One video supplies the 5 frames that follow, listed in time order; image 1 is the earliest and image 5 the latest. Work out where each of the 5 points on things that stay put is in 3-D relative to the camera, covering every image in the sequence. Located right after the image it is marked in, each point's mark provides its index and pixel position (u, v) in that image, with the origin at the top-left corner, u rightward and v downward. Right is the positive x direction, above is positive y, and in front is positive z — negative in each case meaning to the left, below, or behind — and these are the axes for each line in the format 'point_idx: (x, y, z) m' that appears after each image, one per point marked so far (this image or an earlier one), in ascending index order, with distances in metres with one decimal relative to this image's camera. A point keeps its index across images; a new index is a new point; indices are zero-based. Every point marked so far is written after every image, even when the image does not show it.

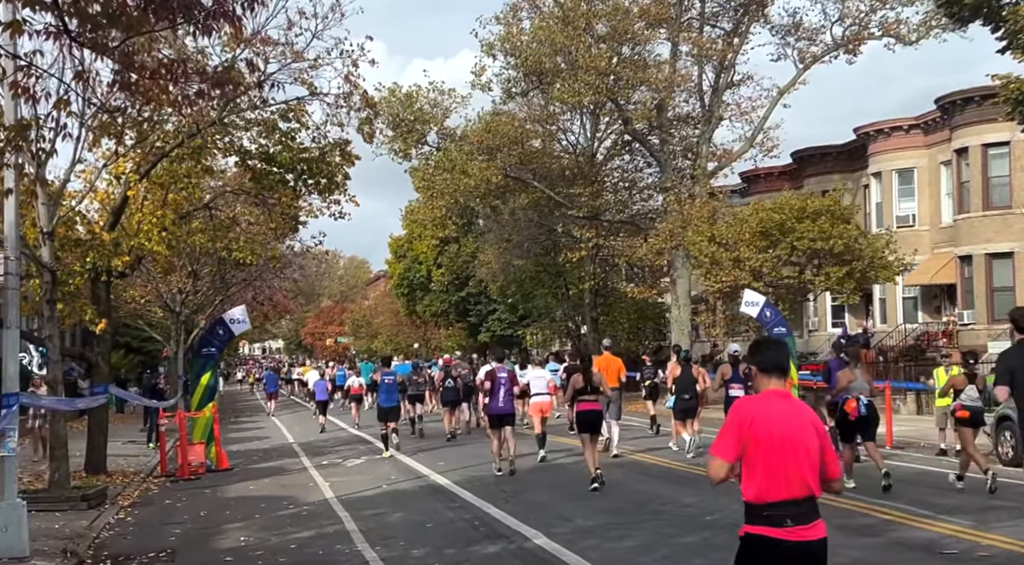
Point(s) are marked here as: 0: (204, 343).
0: (-5.9, -1.1, +17.2) m
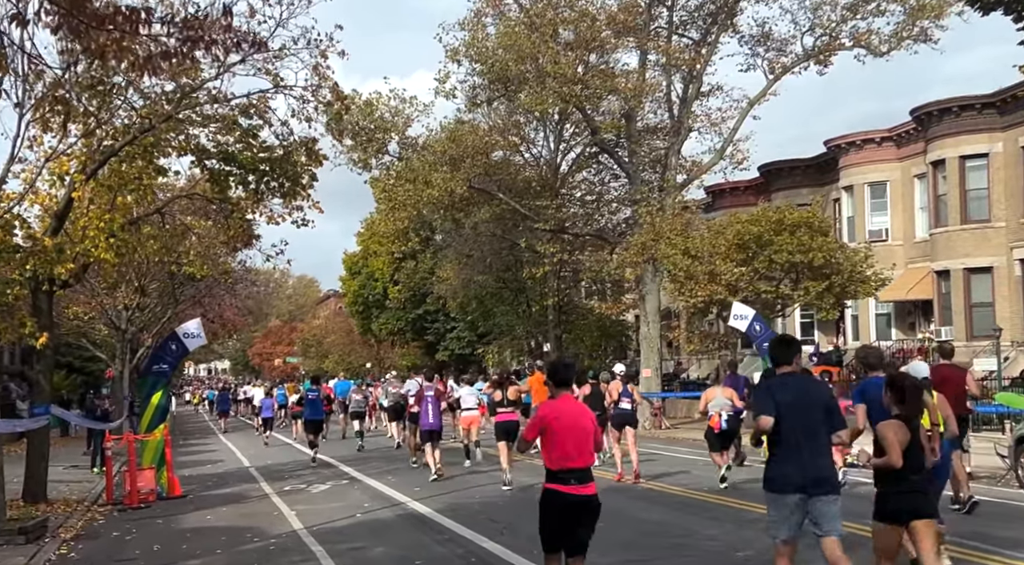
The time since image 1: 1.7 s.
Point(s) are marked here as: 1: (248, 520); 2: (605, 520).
0: (-6.3, -1.3, +15.8) m
1: (-3.6, -3.2, +12.2) m
2: (+1.1, -2.7, +10.2) m
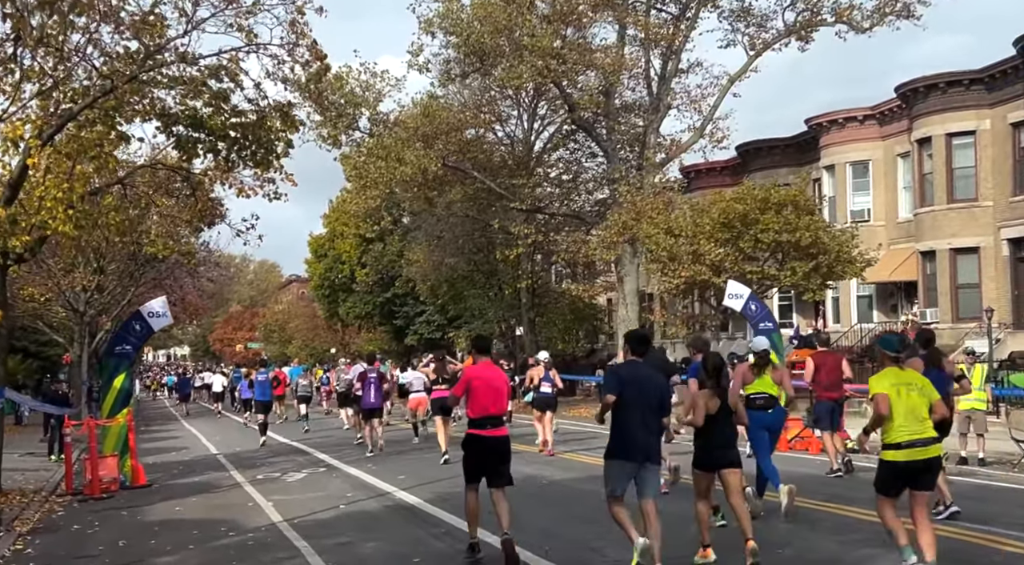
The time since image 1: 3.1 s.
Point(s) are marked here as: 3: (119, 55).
0: (-6.5, -0.9, +14.8) m
1: (-3.7, -2.9, +11.3) m
2: (+1.1, -2.4, +9.5) m
3: (-5.7, +3.3, +13.2) m
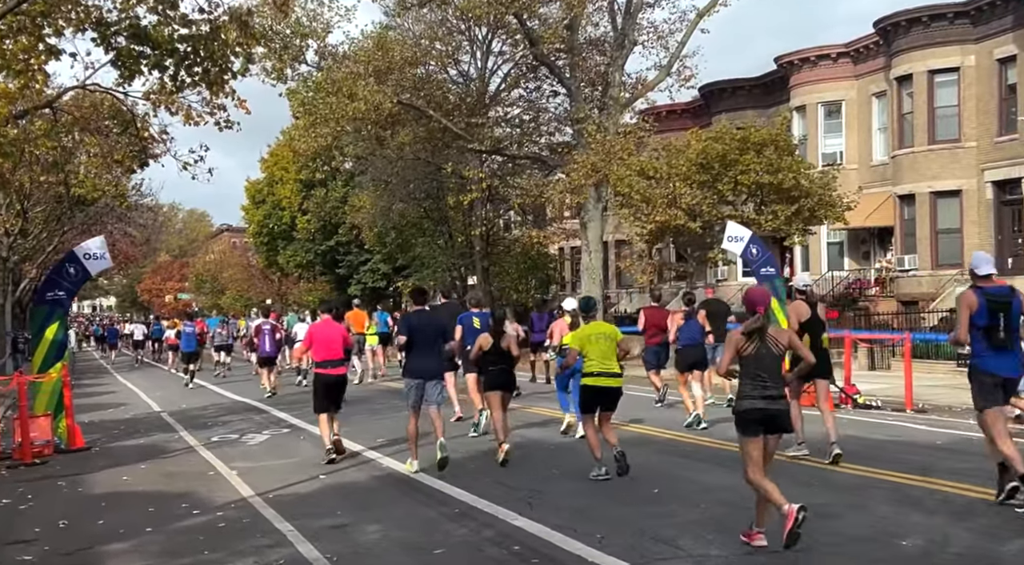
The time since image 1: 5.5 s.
0: (-6.7, -0.1, +12.9) m
1: (-3.6, -2.2, +9.8) m
2: (+1.2, -1.8, +8.3) m
3: (-5.8, +4.1, +11.1) m
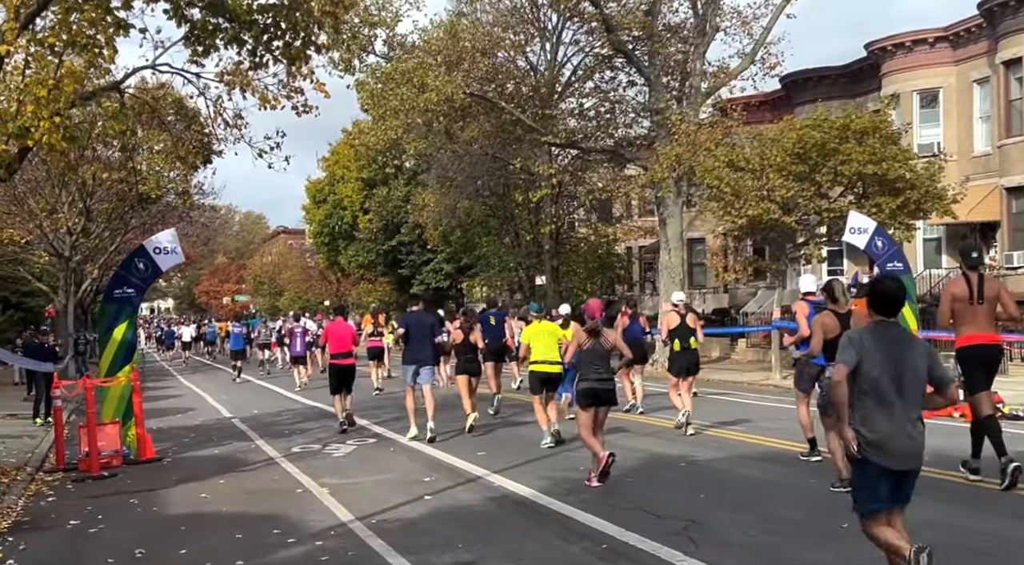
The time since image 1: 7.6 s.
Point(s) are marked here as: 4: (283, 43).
0: (-5.3, 0.0, +12.1) m
1: (-2.4, -2.1, +8.8) m
2: (+2.3, -1.7, +6.9) m
3: (-4.5, +4.2, +10.2) m
4: (-2.7, +2.8, +10.8) m
